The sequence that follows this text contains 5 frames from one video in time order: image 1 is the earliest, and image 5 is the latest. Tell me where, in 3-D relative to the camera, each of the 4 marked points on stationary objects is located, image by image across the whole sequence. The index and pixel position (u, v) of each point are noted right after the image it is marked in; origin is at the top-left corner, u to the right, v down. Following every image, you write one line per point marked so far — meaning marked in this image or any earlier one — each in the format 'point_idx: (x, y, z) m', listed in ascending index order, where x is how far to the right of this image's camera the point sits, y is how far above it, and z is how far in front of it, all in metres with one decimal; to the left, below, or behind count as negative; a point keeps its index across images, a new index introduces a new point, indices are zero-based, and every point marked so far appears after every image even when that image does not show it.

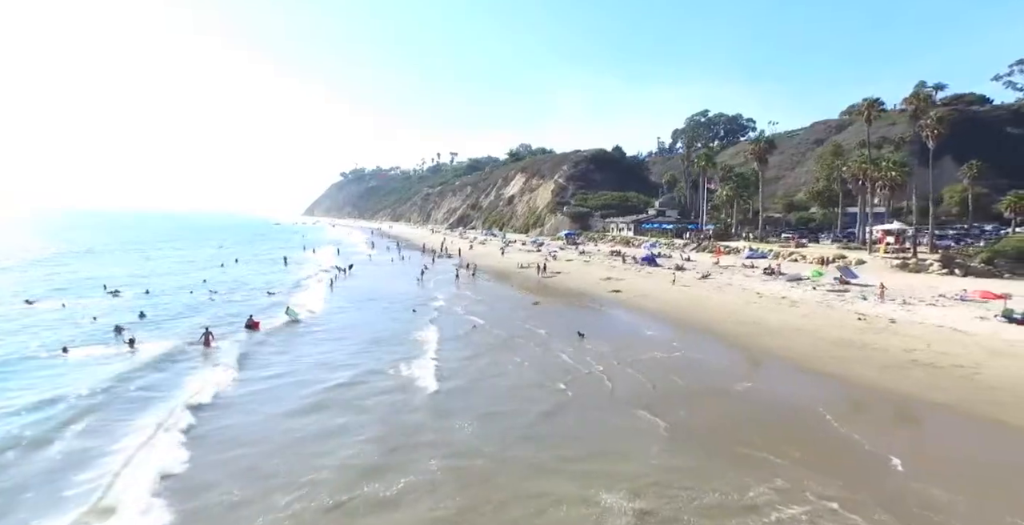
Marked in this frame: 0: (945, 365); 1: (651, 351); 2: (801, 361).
0: (+10.5, -2.5, +12.8) m
1: (+4.1, -2.5, +15.3) m
2: (+7.7, -2.6, +13.8) m
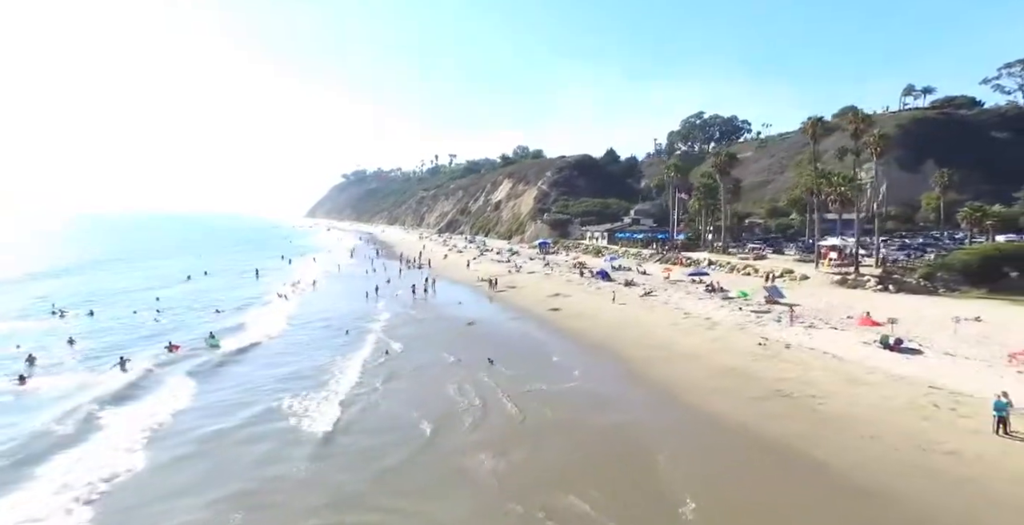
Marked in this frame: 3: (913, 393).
0: (+7.5, -3.5, +13.7) m
1: (+1.1, -3.6, +16.0) m
2: (+4.7, -3.6, +14.6) m
3: (+9.9, -3.3, +13.1) m
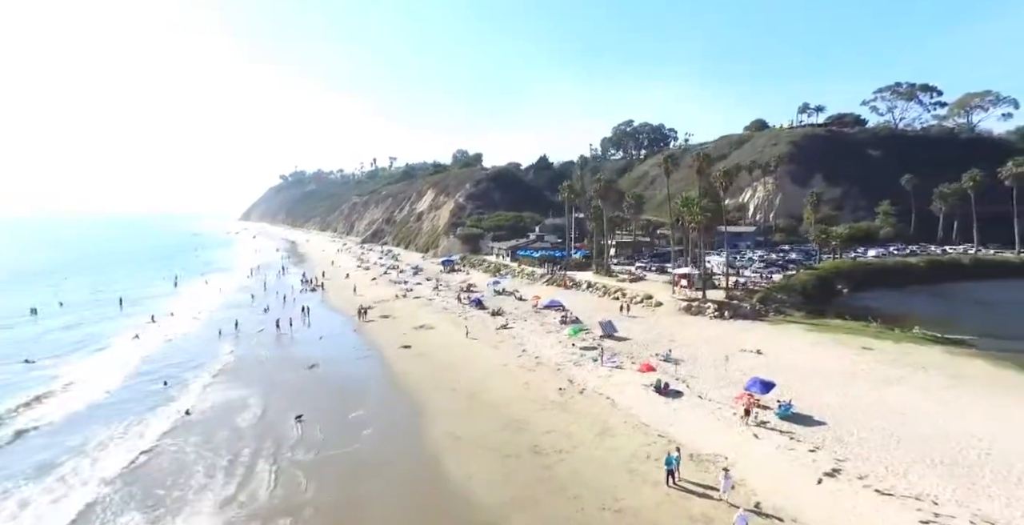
0: (+1.1, -5.4, +15.1) m
1: (-5.6, -5.6, +16.5) m
2: (-1.8, -5.6, +15.7) m
3: (+3.5, -5.2, +14.9) m
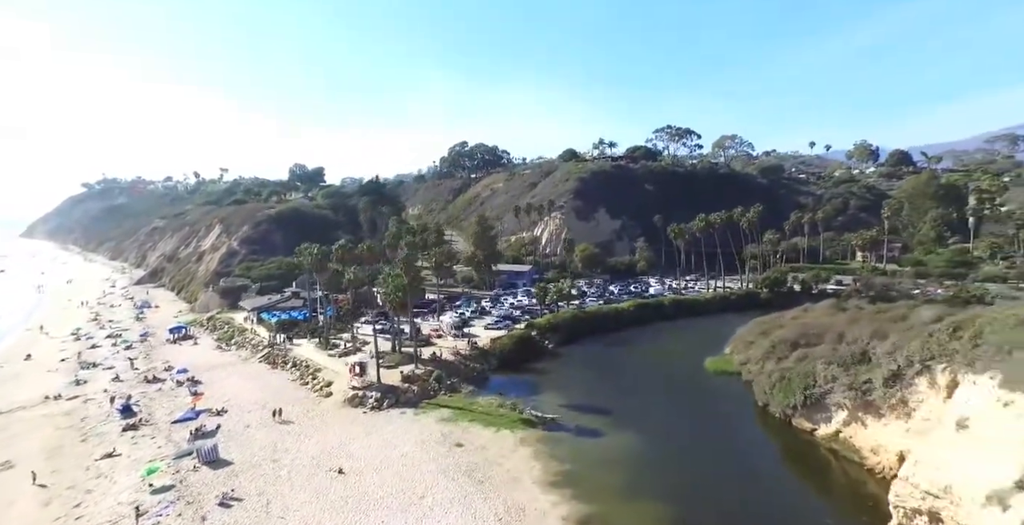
0: (-15.2, -11.1, +12.6) m
1: (-22.0, -11.5, +11.5) m
2: (-18.1, -11.3, +12.1) m
3: (-12.9, -10.8, +13.3) m
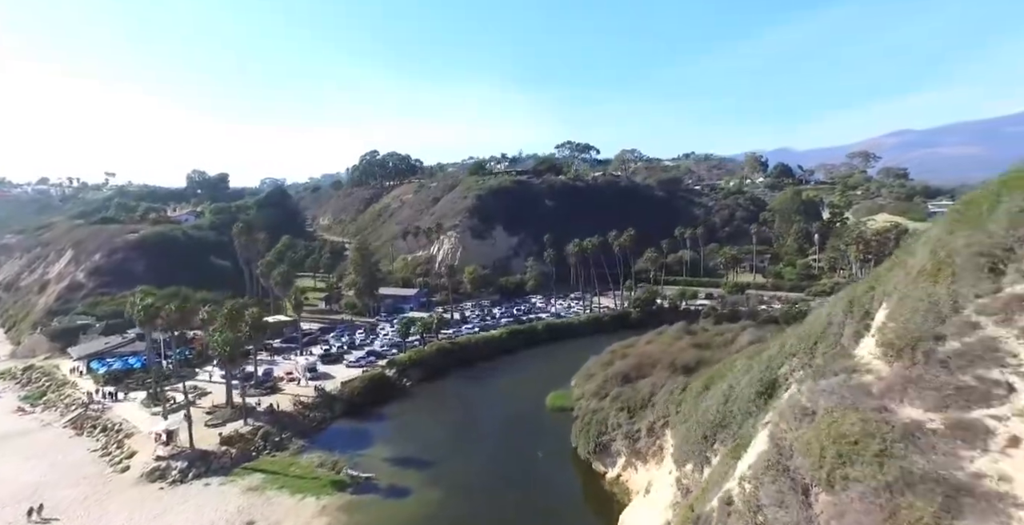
0: (-22.9, -14.2, +8.7) m
1: (-29.2, -14.7, +6.2) m
2: (-25.6, -14.5, +7.6) m
3: (-20.7, -13.9, +9.8) m
